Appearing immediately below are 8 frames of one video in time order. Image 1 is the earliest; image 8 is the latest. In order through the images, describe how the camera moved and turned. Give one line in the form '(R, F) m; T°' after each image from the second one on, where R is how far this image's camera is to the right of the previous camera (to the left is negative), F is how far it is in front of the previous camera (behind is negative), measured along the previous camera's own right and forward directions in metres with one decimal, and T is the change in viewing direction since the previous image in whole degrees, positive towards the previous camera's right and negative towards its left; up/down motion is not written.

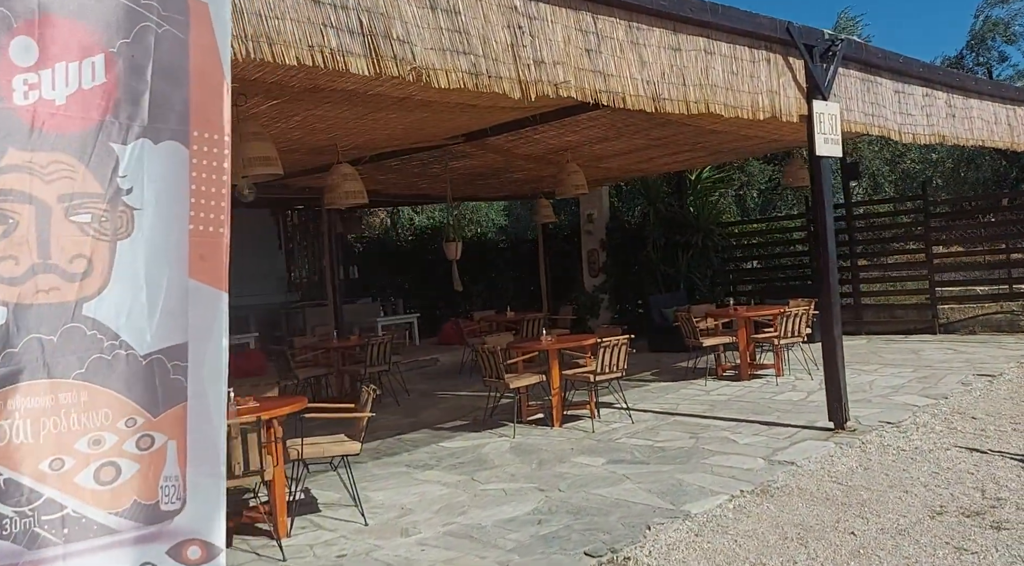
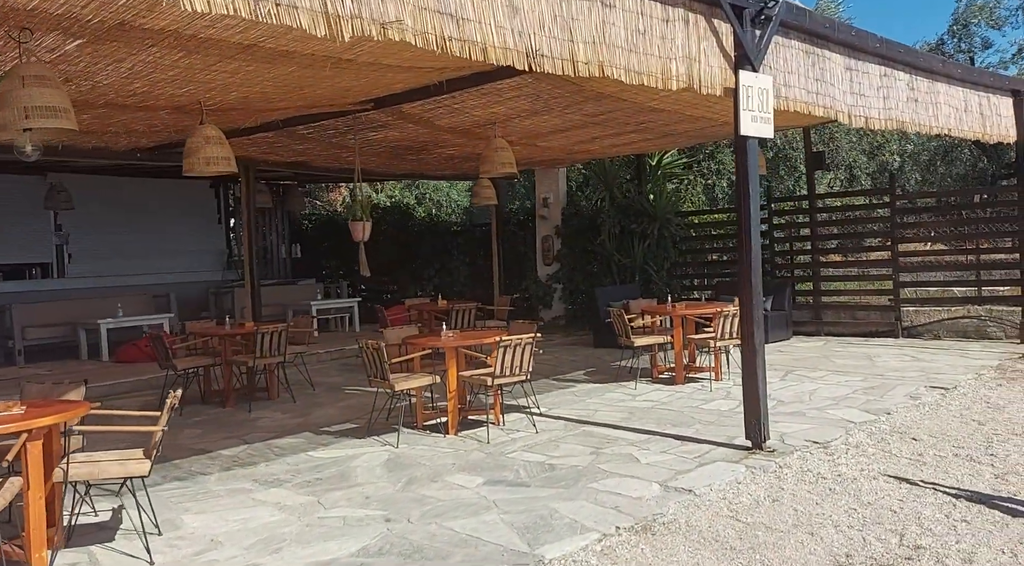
(+0.7, +0.8) m; +1°
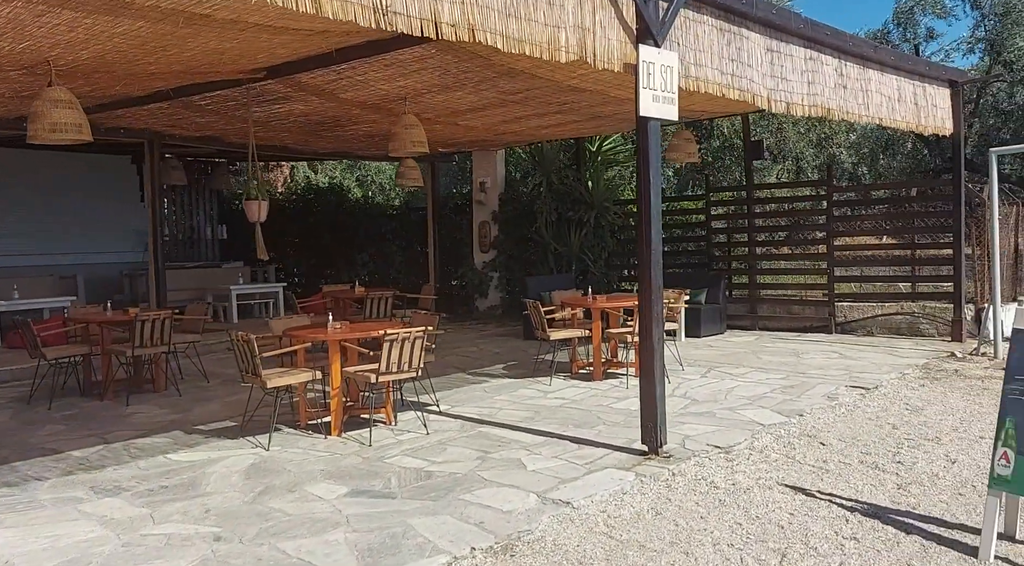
(+0.5, +0.4) m; +2°
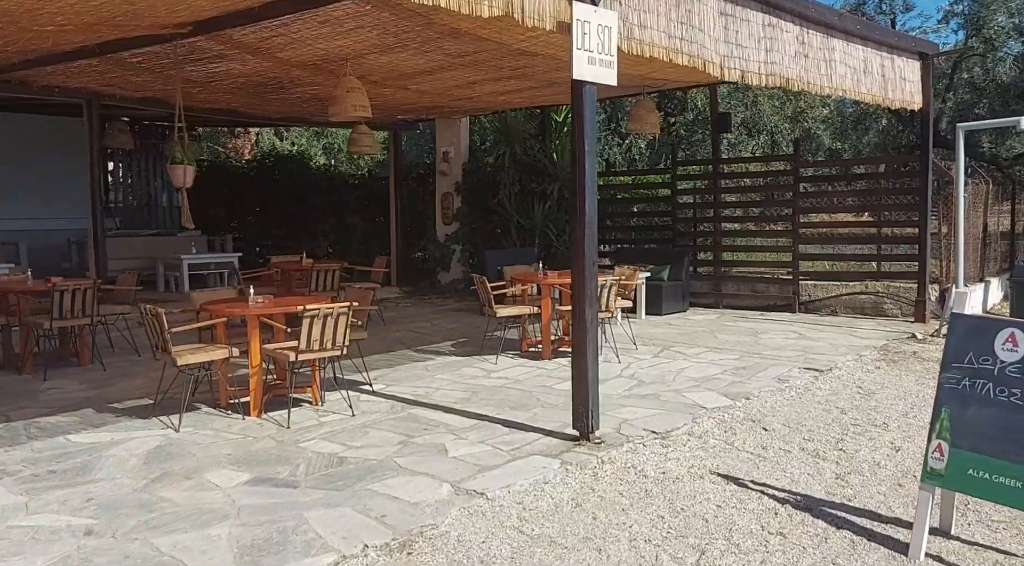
(+0.3, +0.3) m; +1°
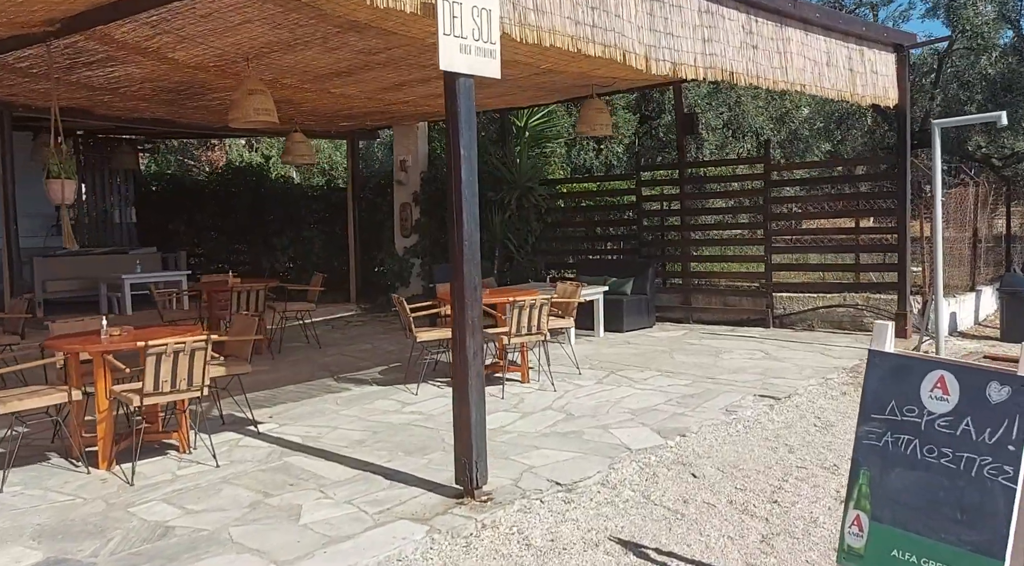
(+0.6, +0.7) m; 0°
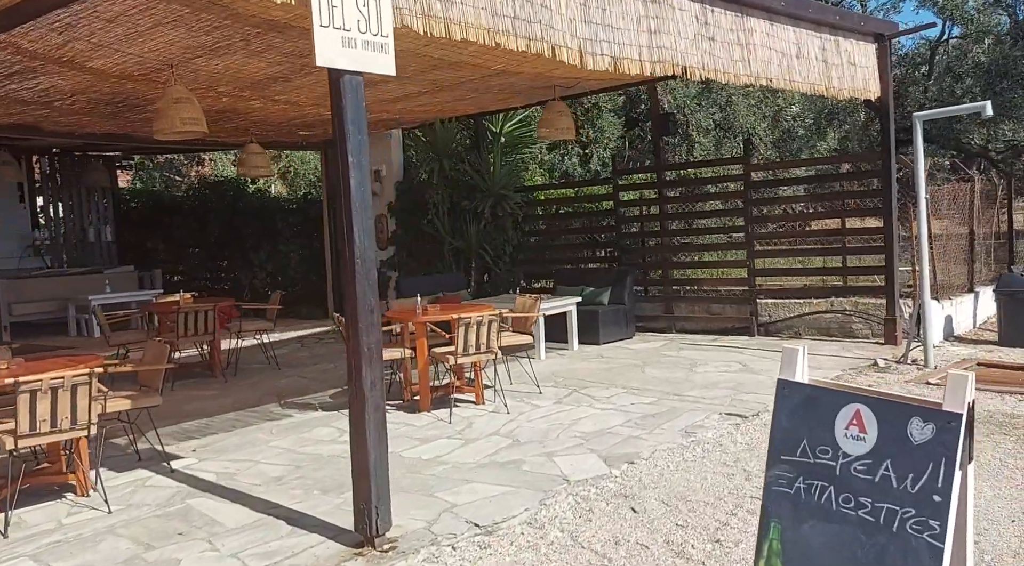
(+0.5, +0.4) m; -1°
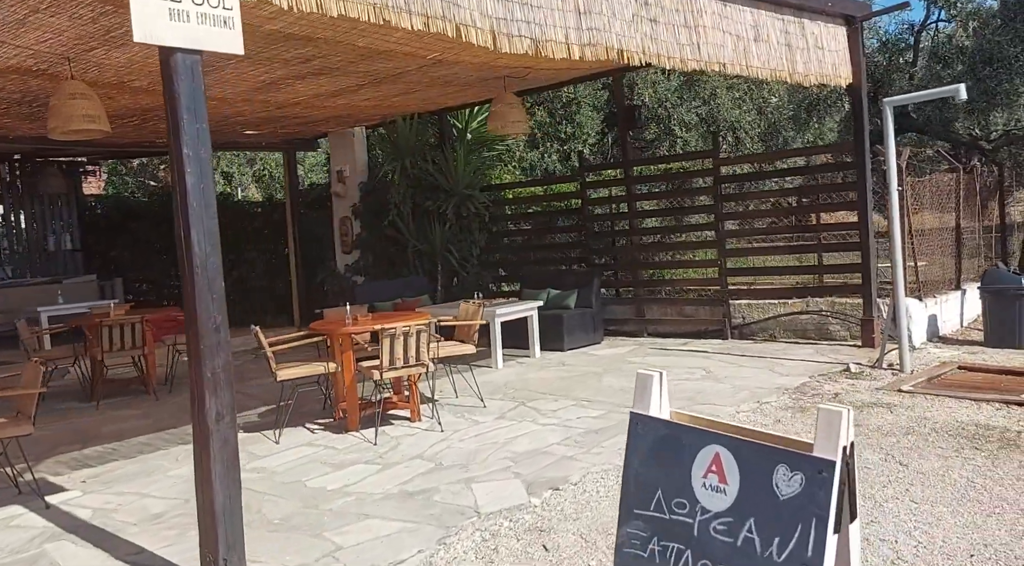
(+0.5, +0.5) m; 0°
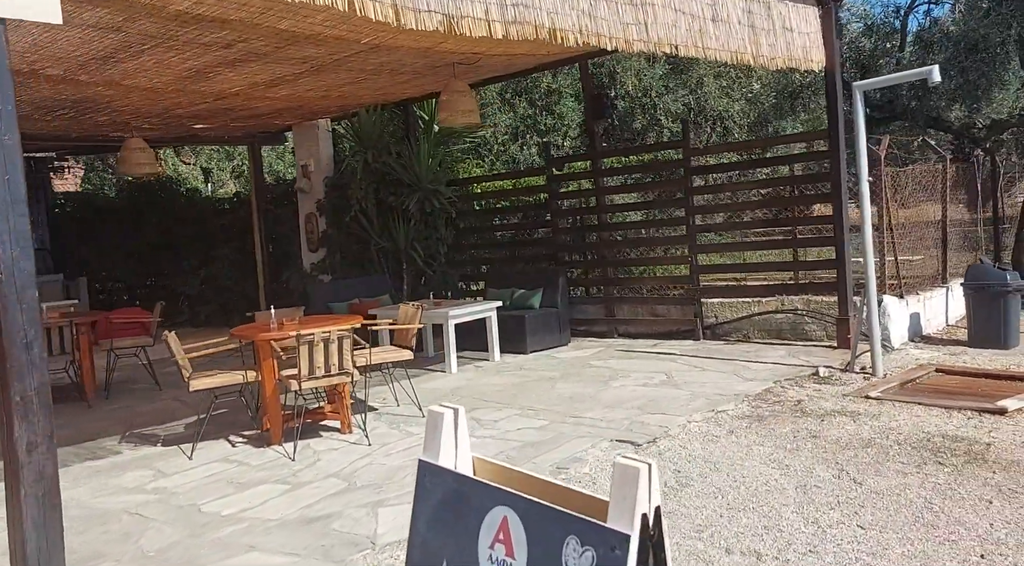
(+0.4, +0.4) m; 0°
